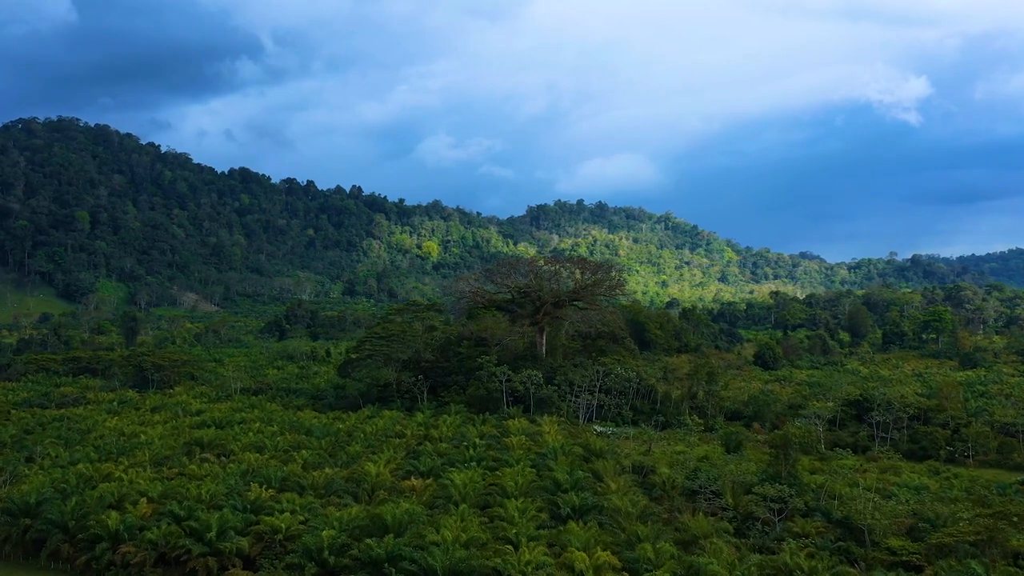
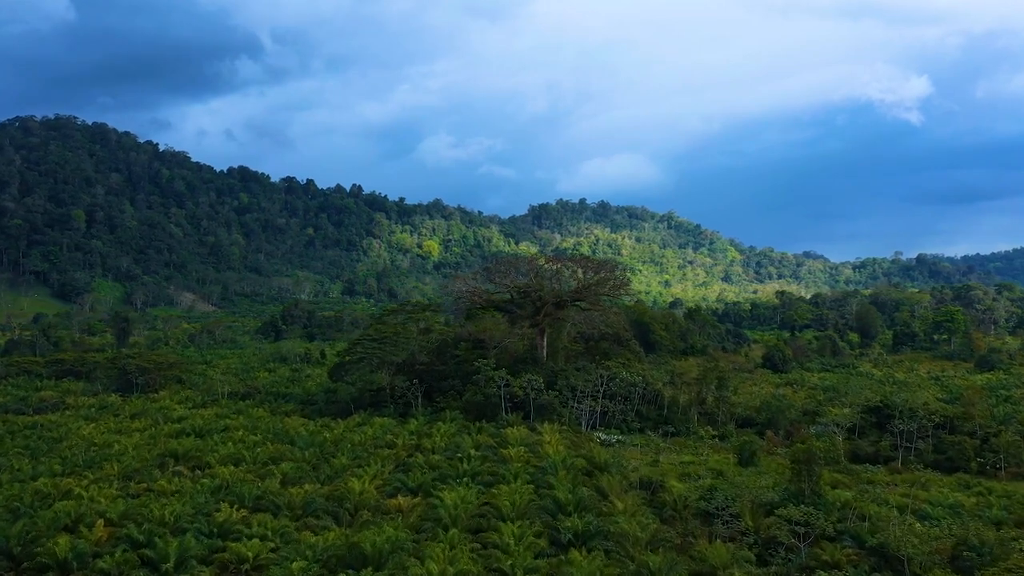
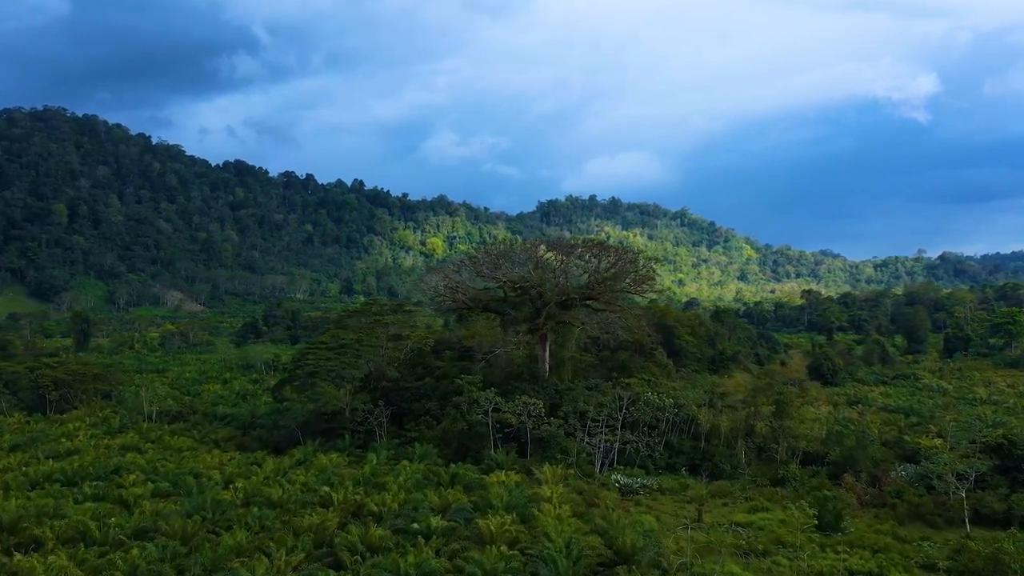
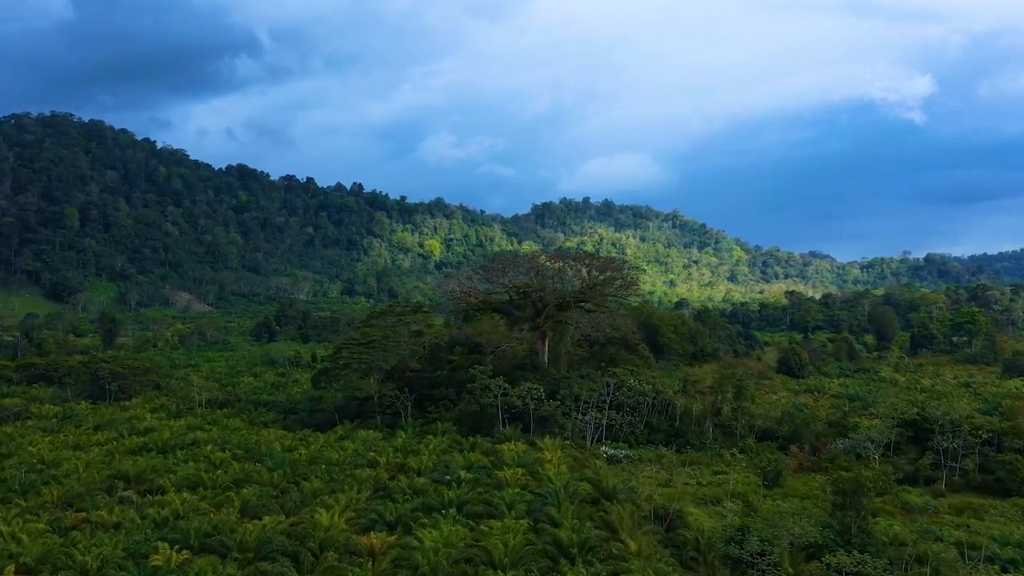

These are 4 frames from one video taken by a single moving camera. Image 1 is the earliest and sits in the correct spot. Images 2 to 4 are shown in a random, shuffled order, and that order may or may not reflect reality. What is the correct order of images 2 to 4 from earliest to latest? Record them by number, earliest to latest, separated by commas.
2, 4, 3
